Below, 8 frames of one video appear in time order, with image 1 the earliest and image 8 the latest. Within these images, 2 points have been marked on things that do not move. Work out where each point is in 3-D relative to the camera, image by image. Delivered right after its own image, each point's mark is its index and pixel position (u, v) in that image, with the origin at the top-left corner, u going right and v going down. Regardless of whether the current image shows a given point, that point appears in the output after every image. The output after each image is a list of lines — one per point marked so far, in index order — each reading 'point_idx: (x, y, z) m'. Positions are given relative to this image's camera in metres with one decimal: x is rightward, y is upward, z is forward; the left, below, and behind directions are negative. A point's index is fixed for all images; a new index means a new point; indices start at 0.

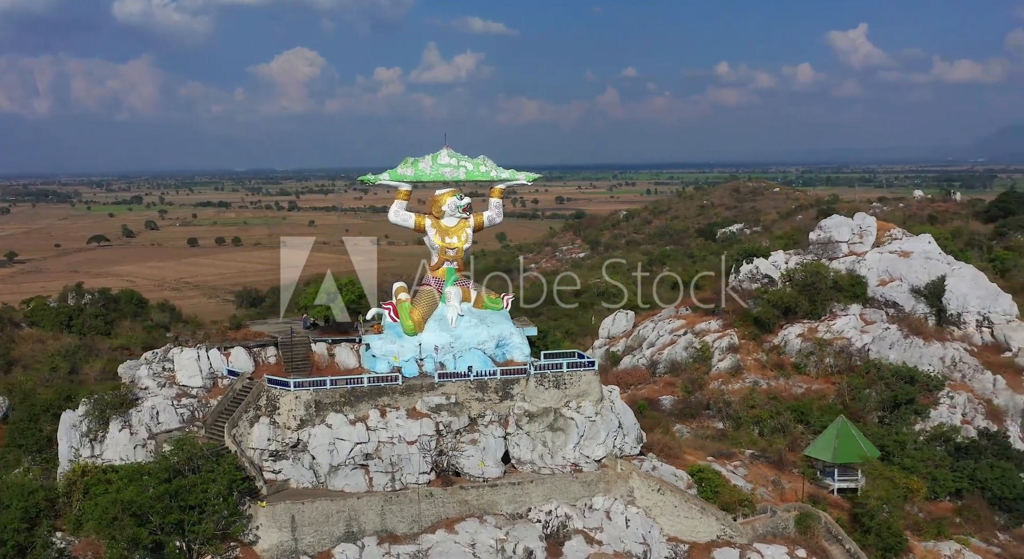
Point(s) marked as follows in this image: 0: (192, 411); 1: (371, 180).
0: (-6.9, -2.8, +16.2) m
1: (-3.4, +2.4, +18.4) m
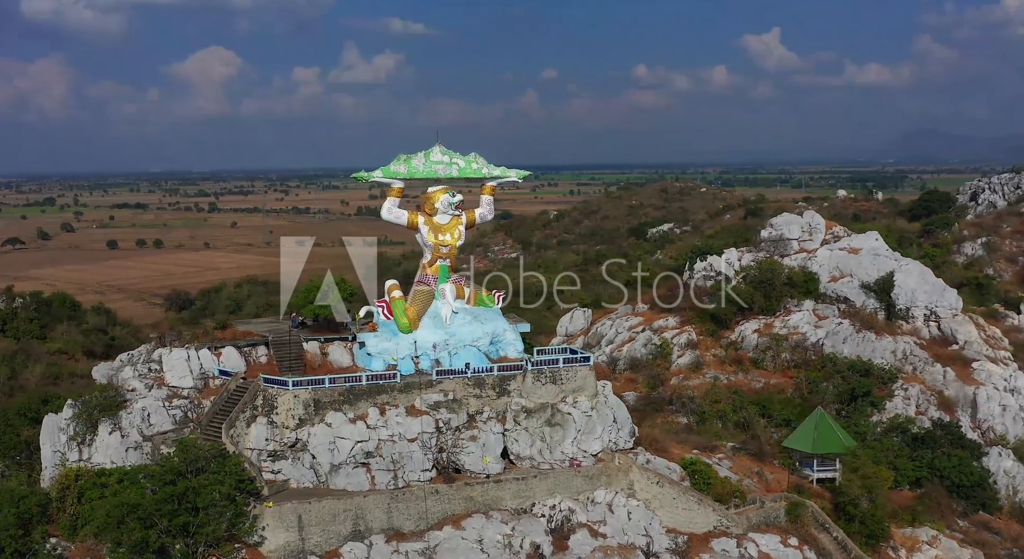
0: (-6.9, -2.8, +15.9) m
1: (-3.5, +2.5, +18.2) m
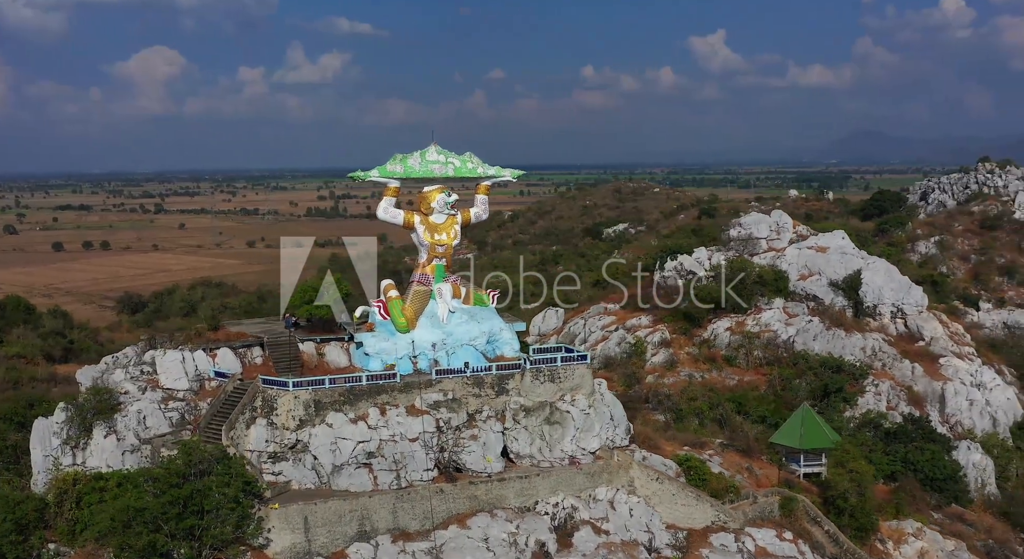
0: (-6.8, -2.8, +15.6) m
1: (-3.6, +2.5, +18.1) m
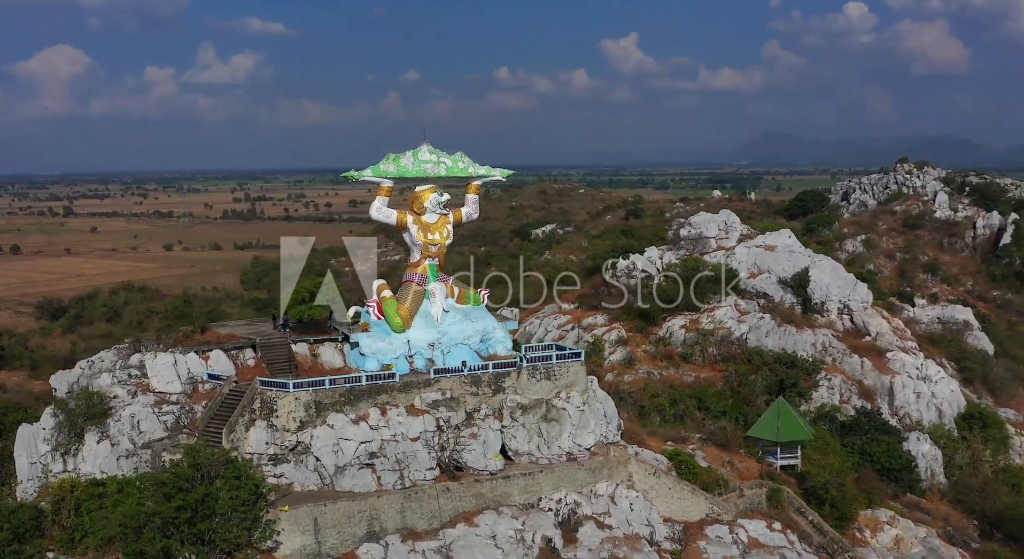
0: (-6.8, -2.8, +15.3) m
1: (-3.7, +2.5, +18.0) m
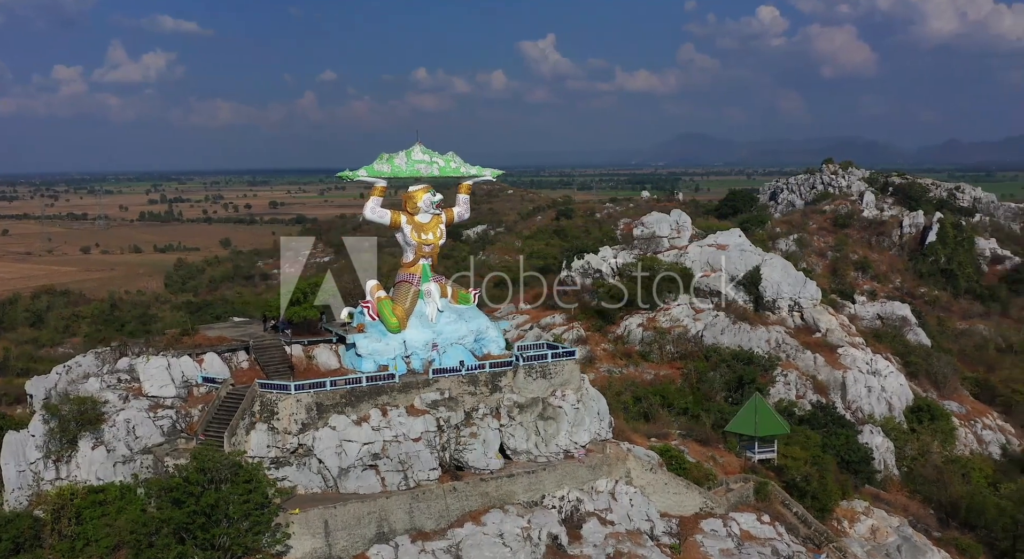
0: (-6.7, -2.8, +15.0) m
1: (-3.9, +2.5, +17.8) m
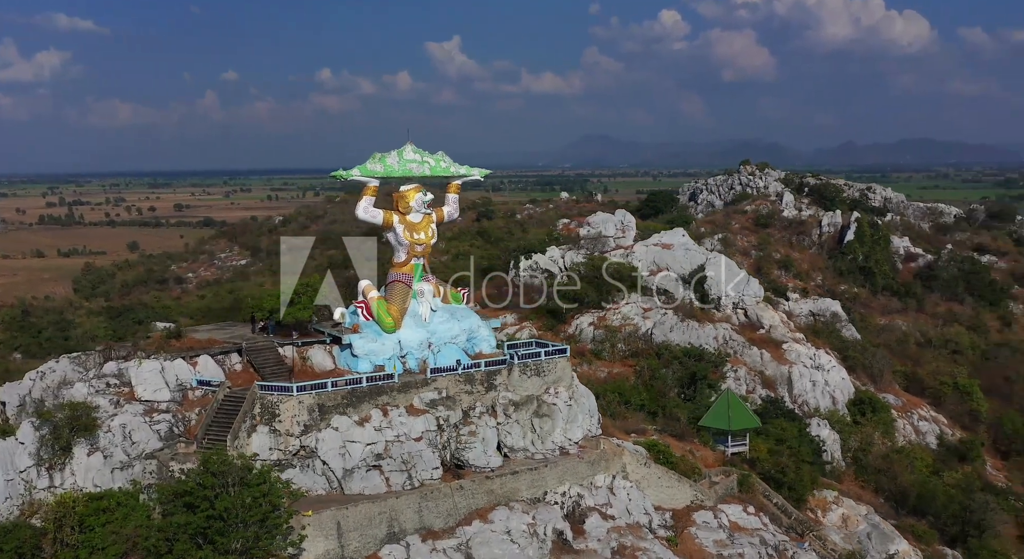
0: (-6.7, -2.8, +14.7) m
1: (-4.0, +2.5, +17.7) m
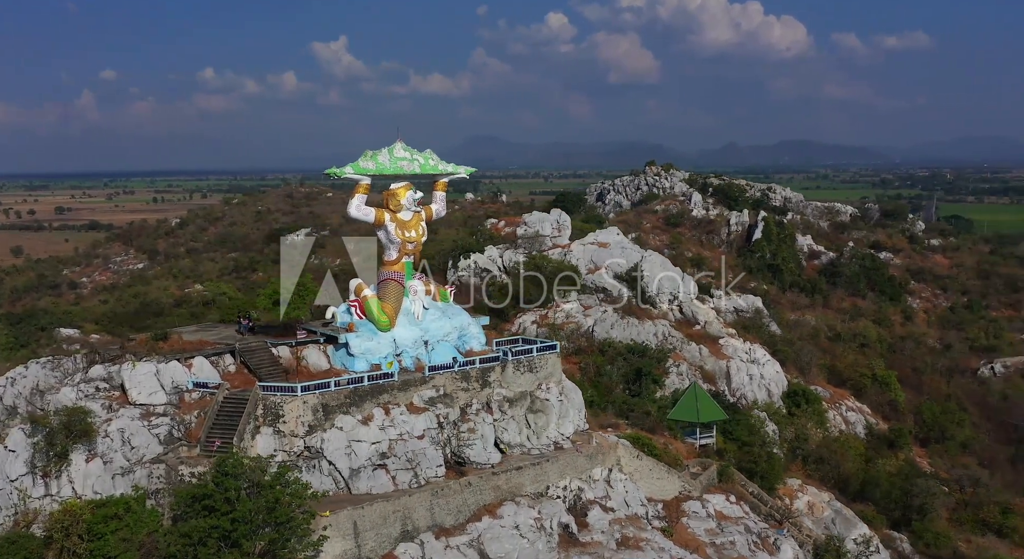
0: (-6.6, -2.8, +14.4) m
1: (-4.2, +2.5, +17.6) m
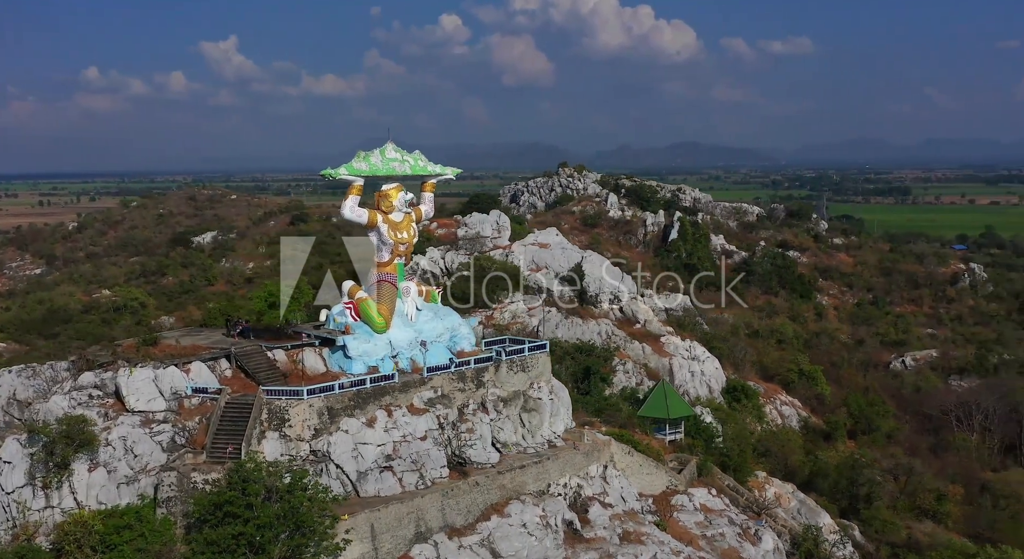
0: (-6.4, -2.9, +14.2) m
1: (-4.3, +2.4, +17.5) m
